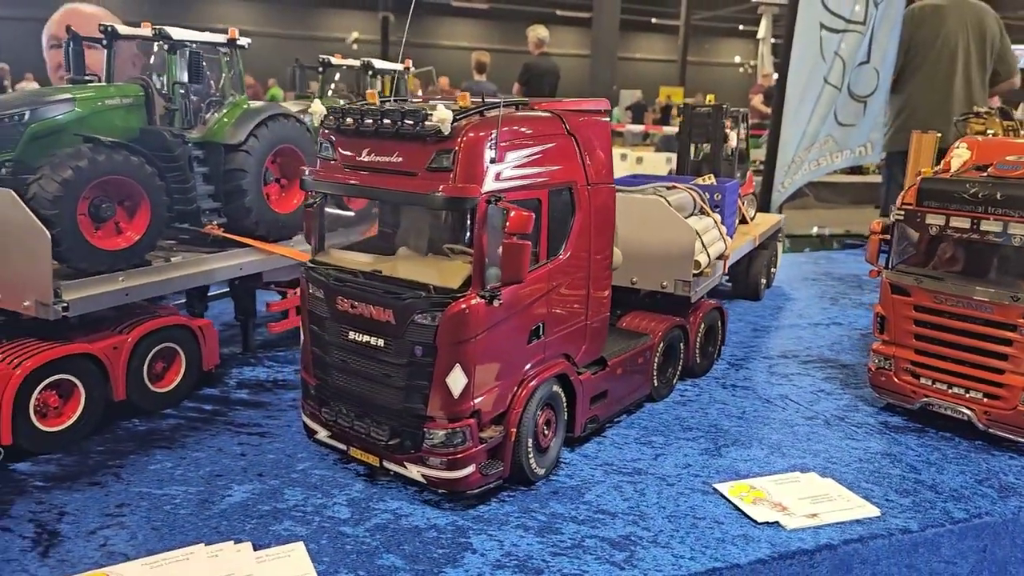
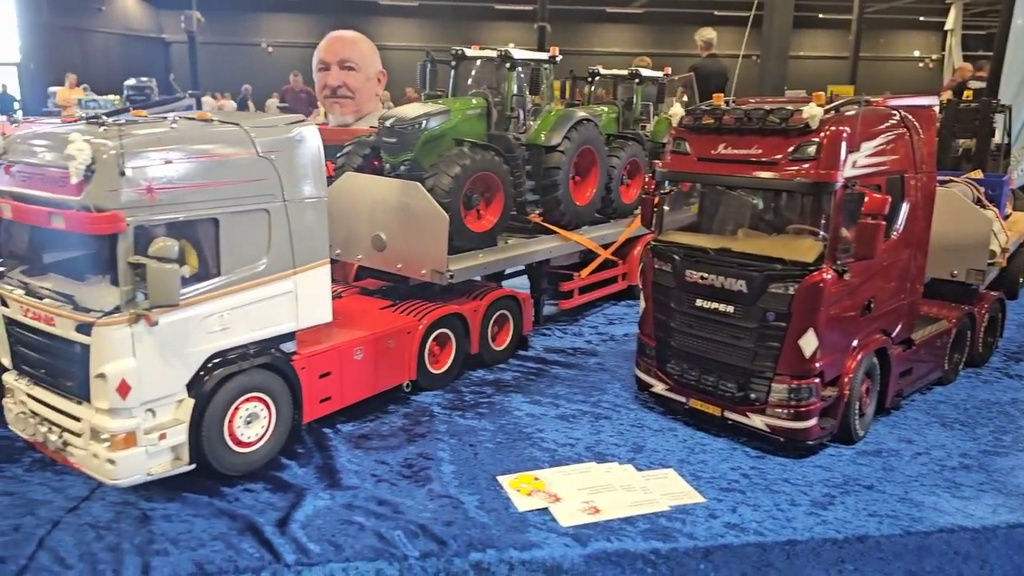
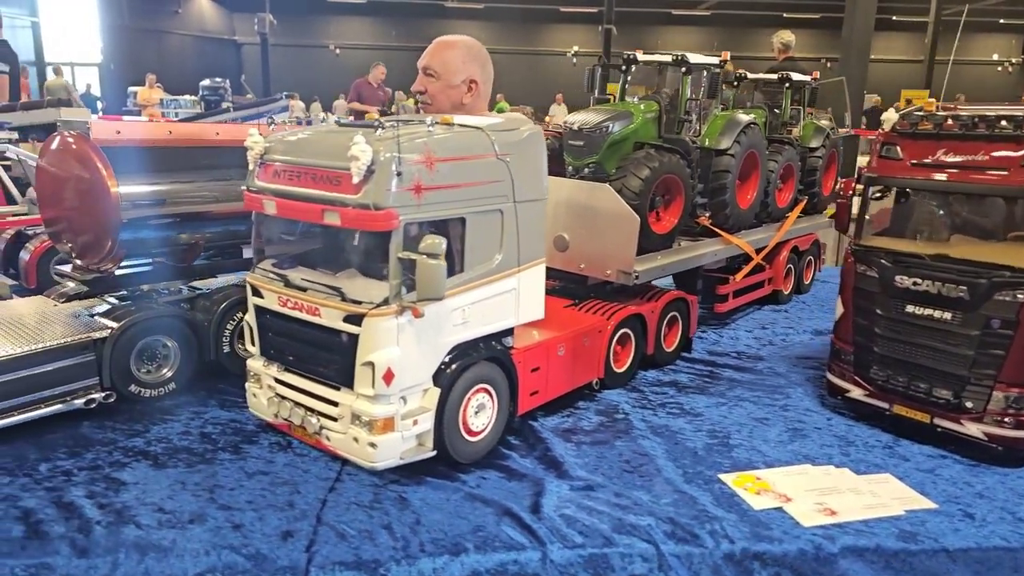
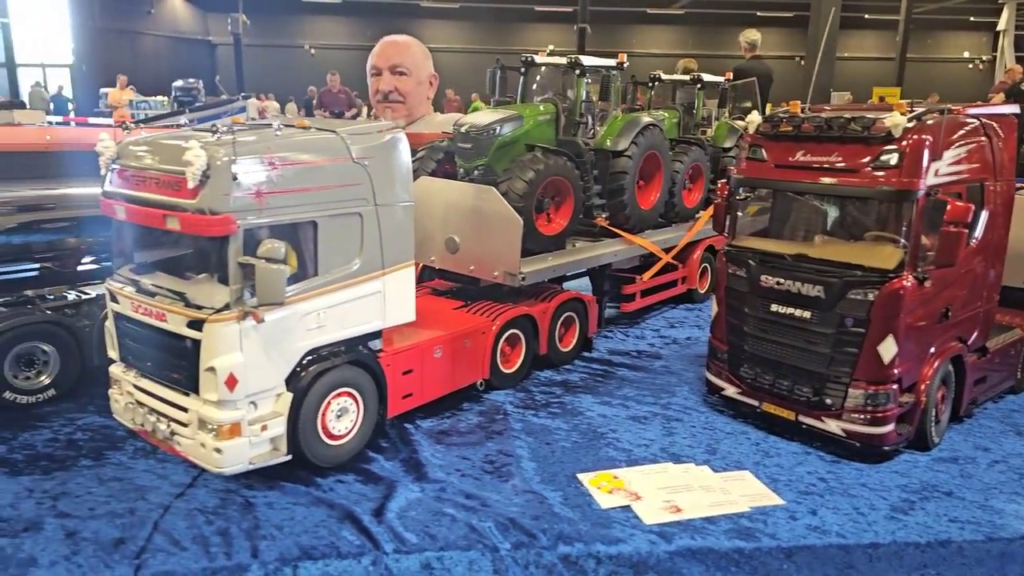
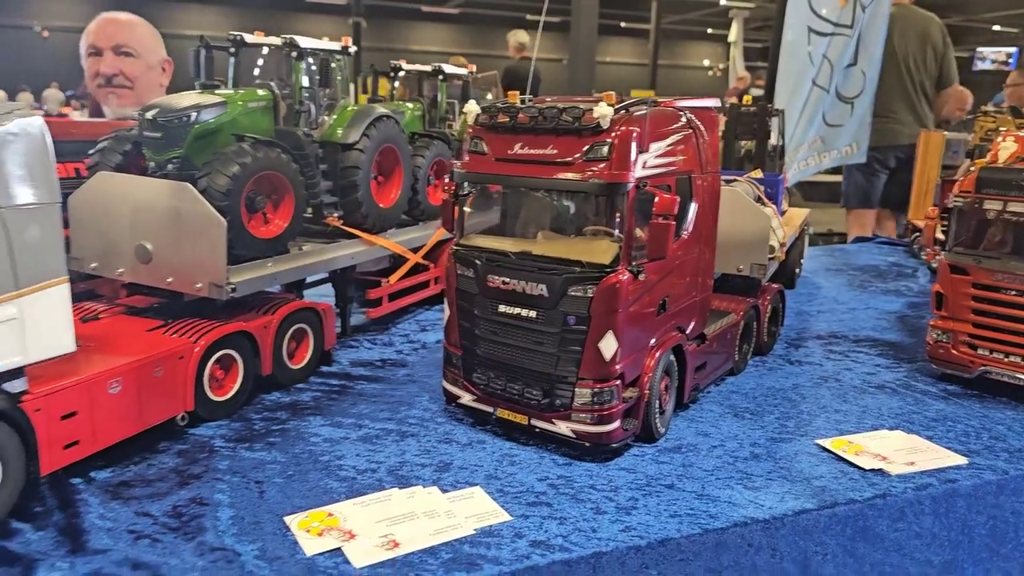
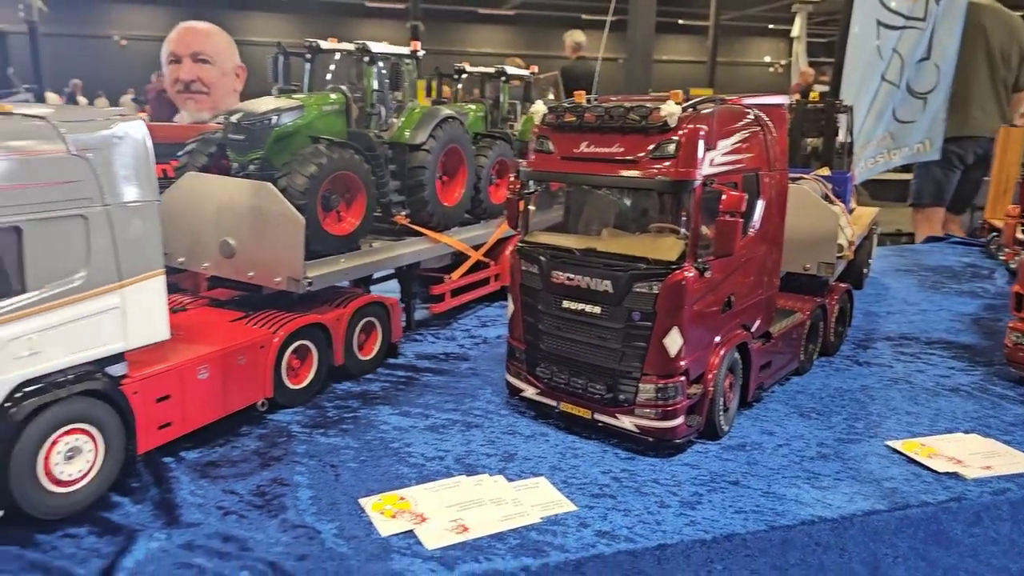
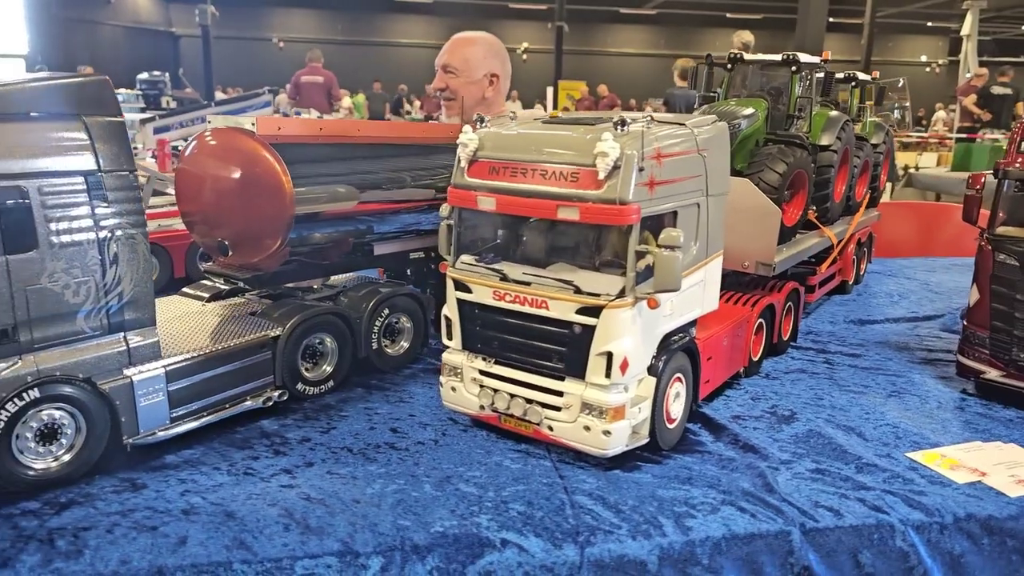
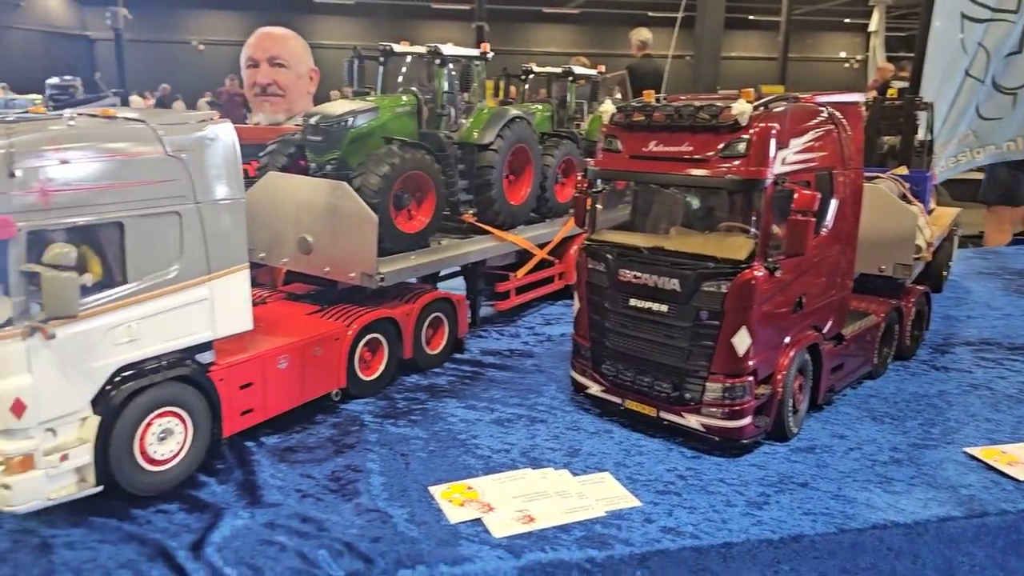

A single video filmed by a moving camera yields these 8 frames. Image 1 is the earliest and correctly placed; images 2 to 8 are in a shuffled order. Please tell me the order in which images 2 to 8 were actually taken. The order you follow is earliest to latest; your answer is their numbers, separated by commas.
5, 6, 8, 2, 4, 3, 7
